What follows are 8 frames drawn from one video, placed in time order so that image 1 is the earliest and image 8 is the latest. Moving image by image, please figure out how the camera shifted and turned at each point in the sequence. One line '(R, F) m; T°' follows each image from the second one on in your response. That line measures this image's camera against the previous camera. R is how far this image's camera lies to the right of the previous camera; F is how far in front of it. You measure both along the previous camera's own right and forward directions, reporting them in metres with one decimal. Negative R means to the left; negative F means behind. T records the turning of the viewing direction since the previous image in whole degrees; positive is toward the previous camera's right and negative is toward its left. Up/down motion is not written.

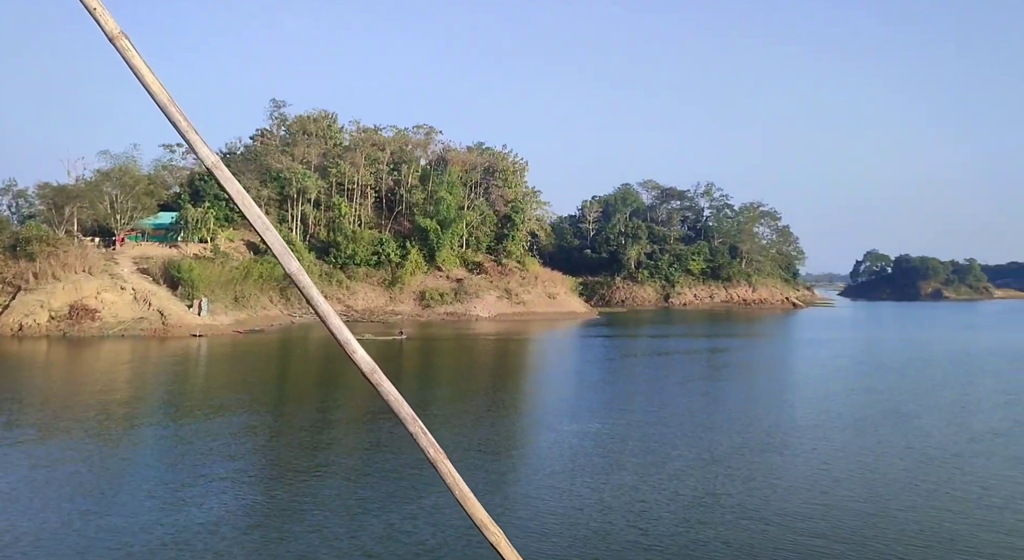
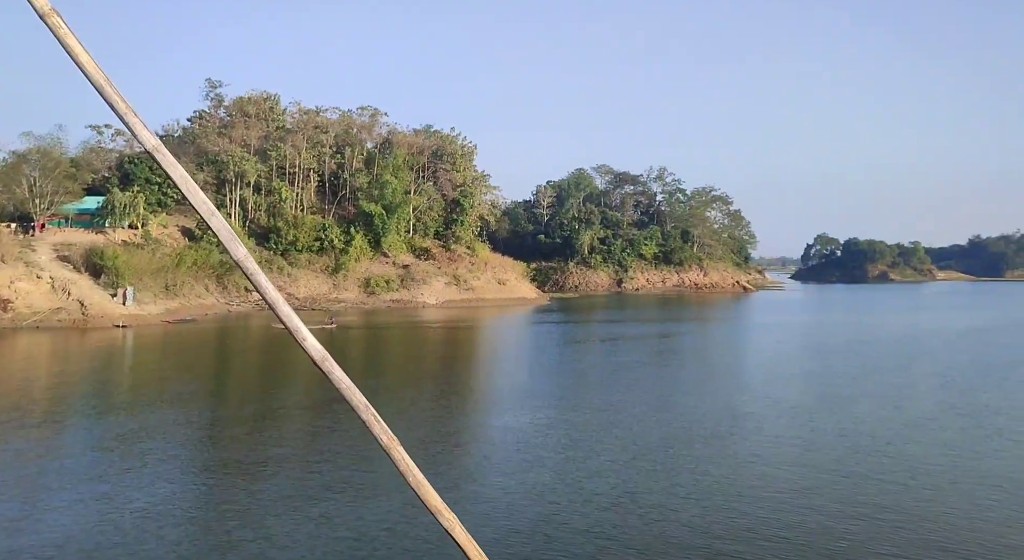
(+0.4, +0.8) m; +3°
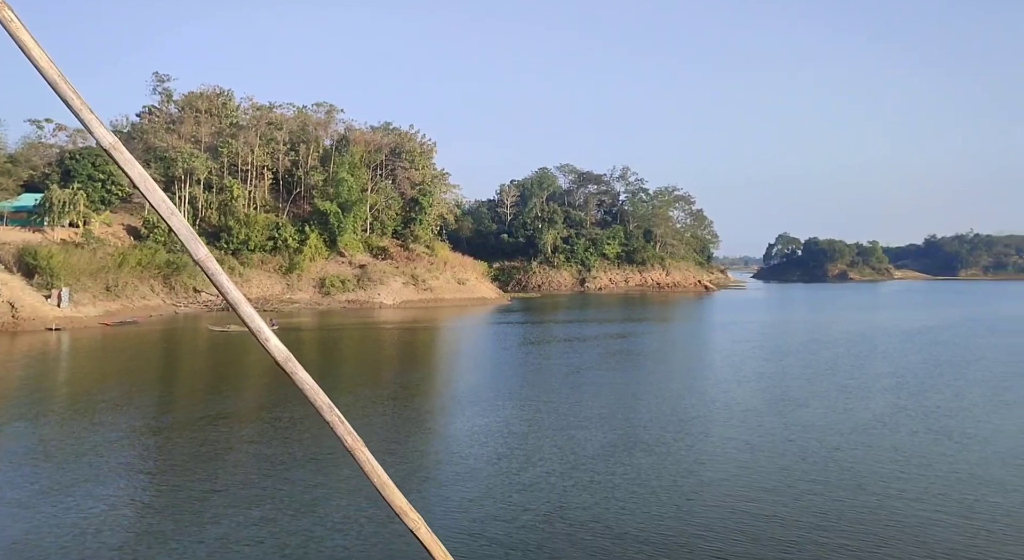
(+0.4, +0.6) m; +2°
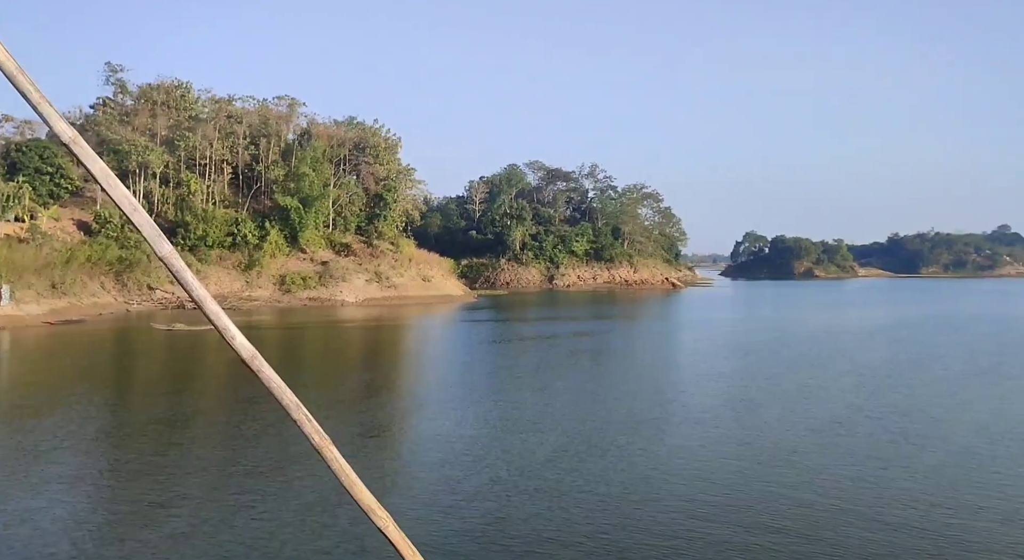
(+0.3, +0.6) m; +2°
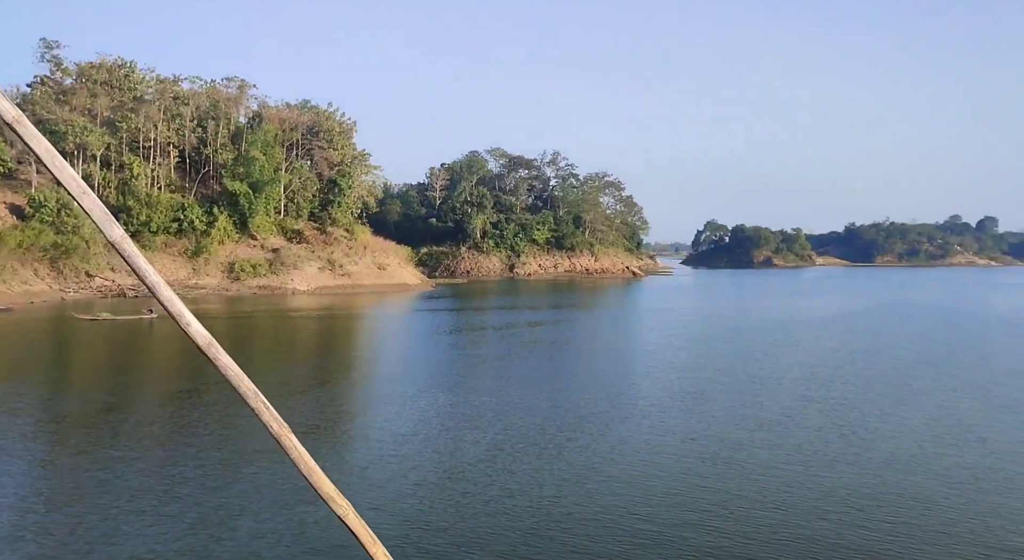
(+0.3, +0.9) m; +2°
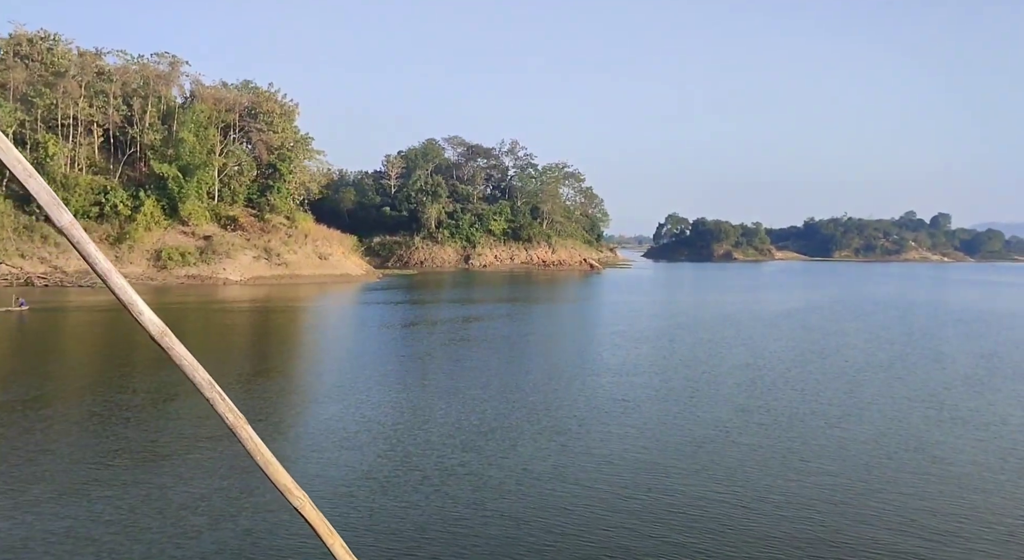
(+0.7, +1.9) m; +2°
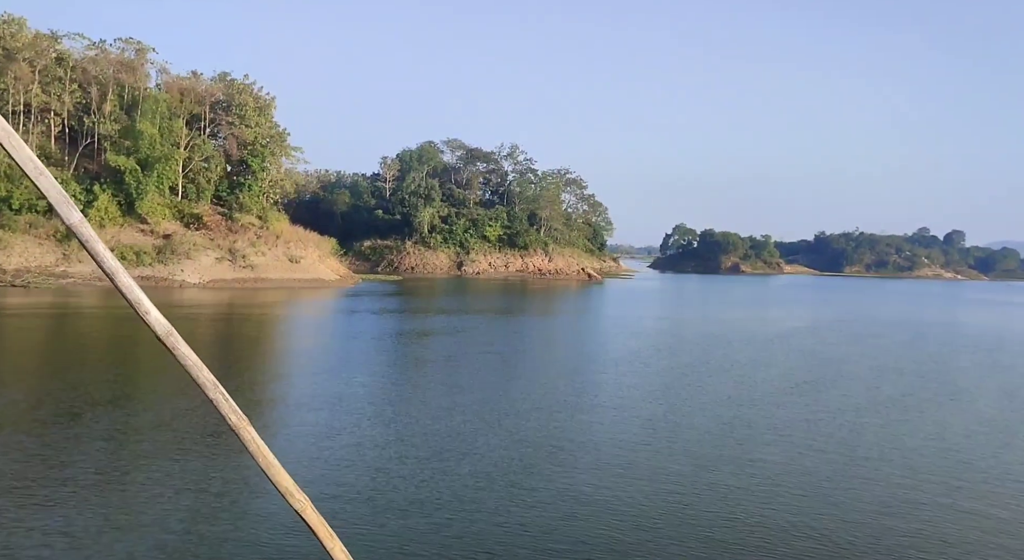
(+1.2, +2.7) m; -1°
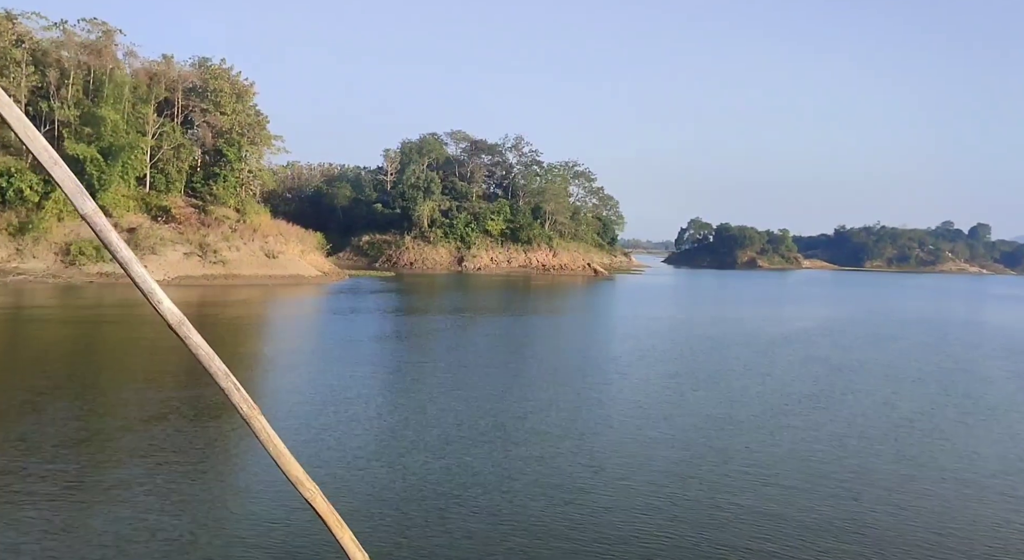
(+1.1, +2.6) m; -1°
